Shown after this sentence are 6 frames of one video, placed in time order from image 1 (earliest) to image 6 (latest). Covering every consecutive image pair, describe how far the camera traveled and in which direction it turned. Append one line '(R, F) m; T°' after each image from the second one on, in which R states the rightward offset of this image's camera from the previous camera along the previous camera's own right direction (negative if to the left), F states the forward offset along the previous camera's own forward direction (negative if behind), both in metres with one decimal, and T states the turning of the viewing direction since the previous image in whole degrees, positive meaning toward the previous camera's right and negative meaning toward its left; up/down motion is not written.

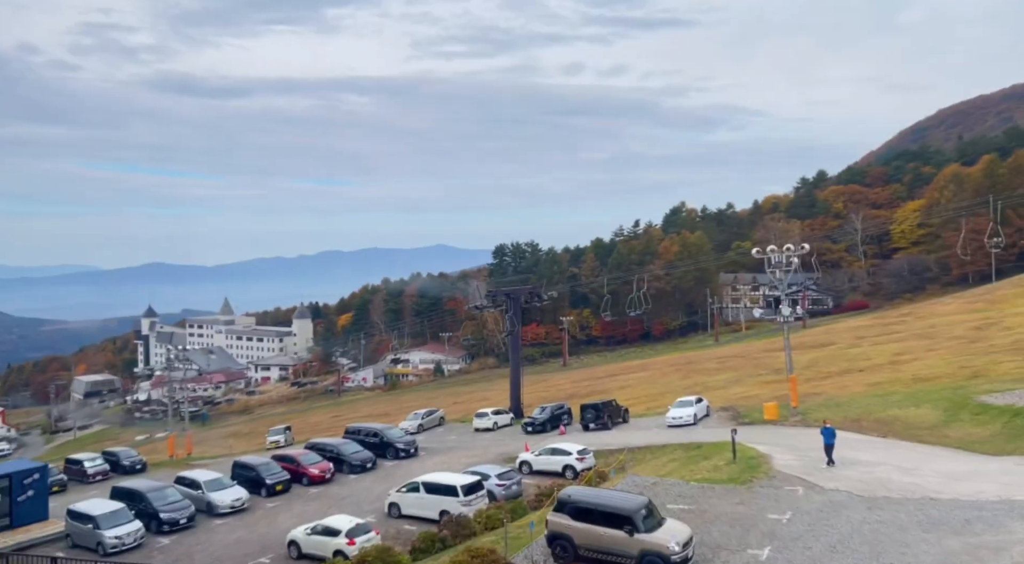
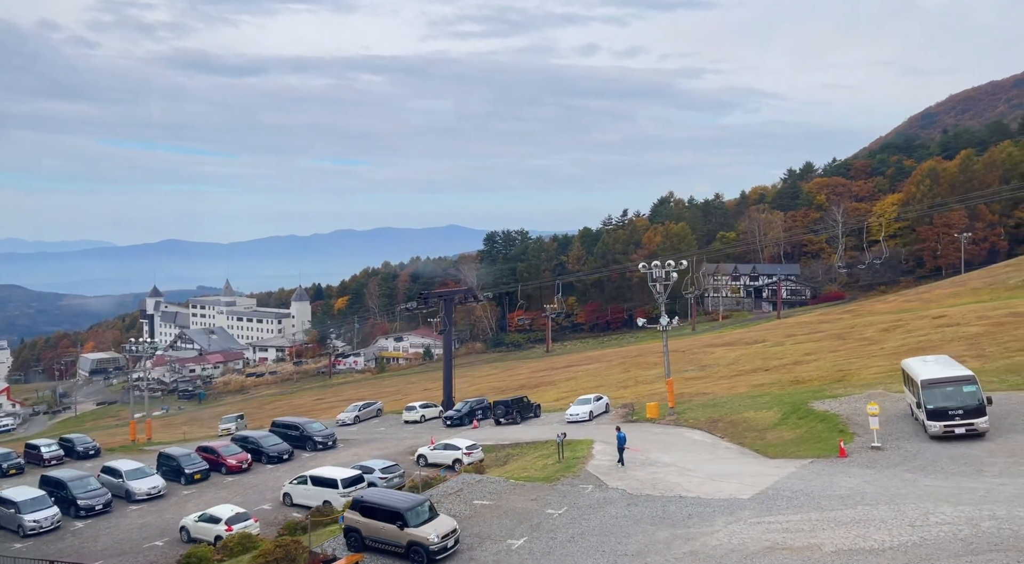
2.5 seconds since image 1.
(+2.9, -2.4) m; +1°
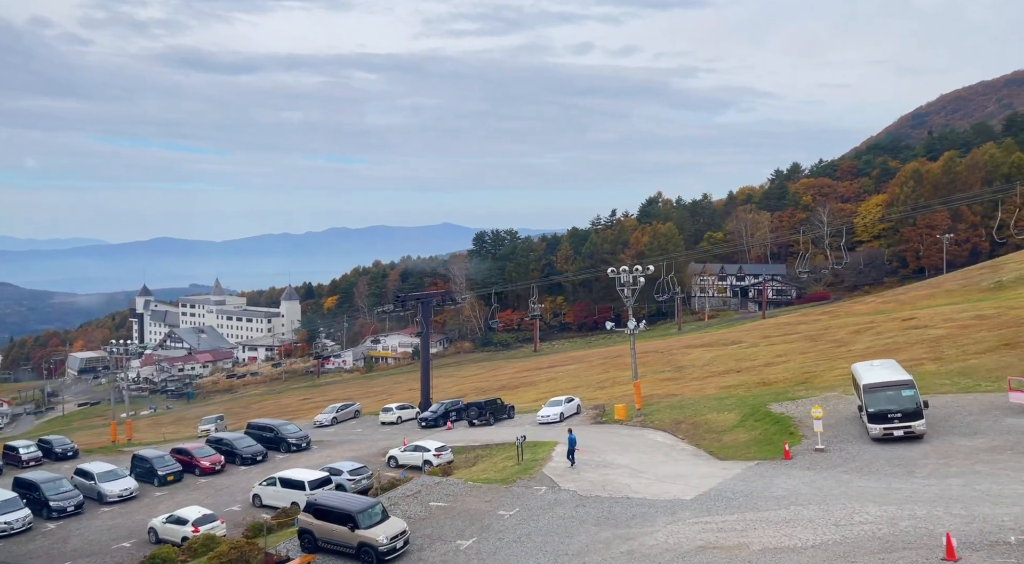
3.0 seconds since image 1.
(+0.6, -0.5) m; +1°
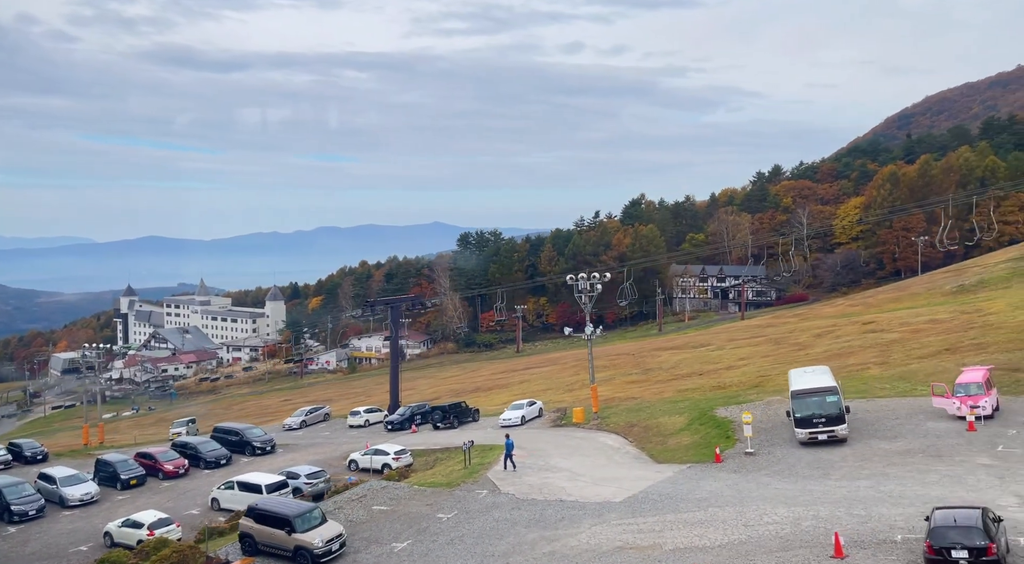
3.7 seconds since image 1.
(+0.8, -0.6) m; +1°
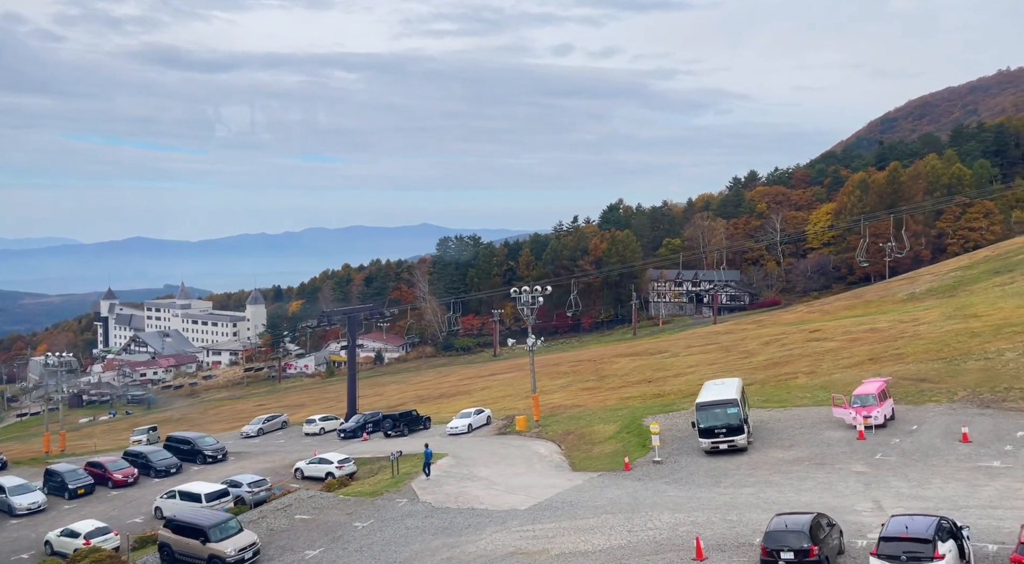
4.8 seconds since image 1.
(+1.3, -0.9) m; +1°
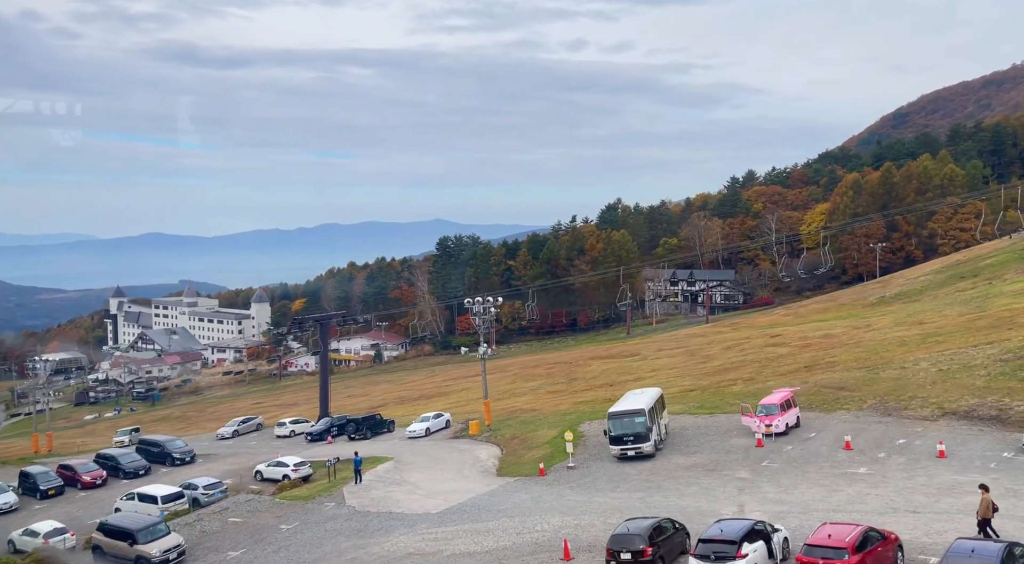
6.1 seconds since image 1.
(+1.7, -1.2) m; 0°
